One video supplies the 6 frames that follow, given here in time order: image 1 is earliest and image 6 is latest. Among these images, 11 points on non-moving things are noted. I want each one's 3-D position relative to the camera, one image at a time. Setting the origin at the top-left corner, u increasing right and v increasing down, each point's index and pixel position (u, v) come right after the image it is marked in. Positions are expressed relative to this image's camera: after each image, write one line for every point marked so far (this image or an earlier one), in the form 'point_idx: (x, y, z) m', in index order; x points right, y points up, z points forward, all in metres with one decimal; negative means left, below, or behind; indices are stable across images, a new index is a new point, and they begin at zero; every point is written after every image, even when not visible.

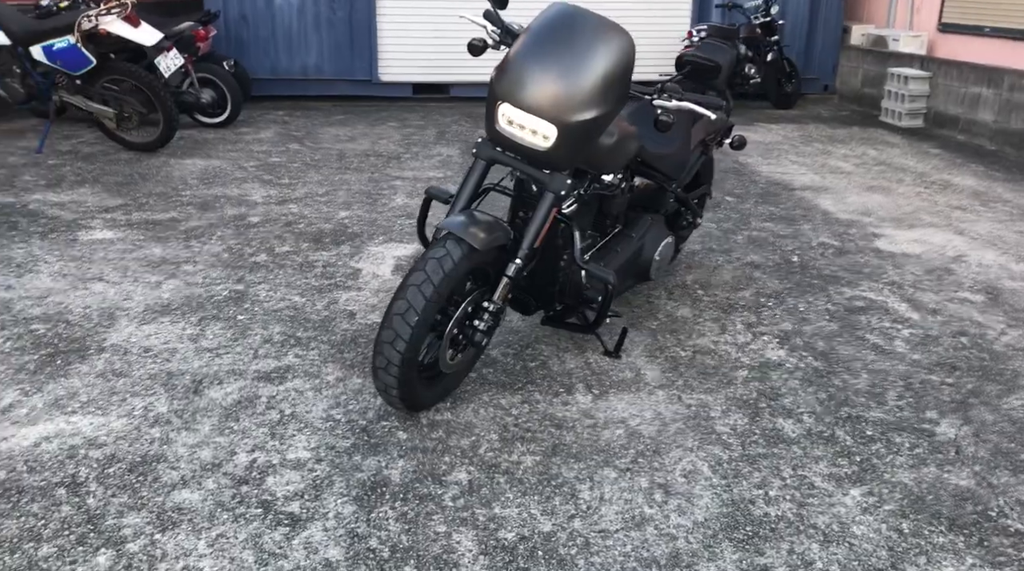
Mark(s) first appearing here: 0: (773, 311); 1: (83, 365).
0: (+1.1, -0.1, +3.9) m
1: (-1.5, -0.3, +3.3) m
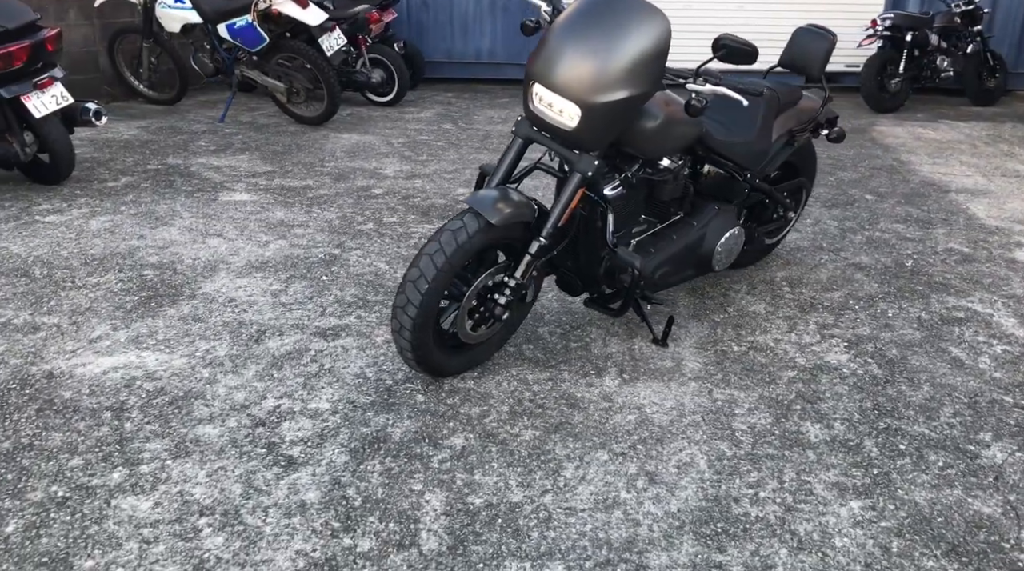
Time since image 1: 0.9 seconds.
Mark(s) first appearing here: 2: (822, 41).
0: (+1.4, -0.1, +3.7) m
1: (-1.4, -0.1, +3.7) m
2: (+1.2, +1.0, +3.7) m
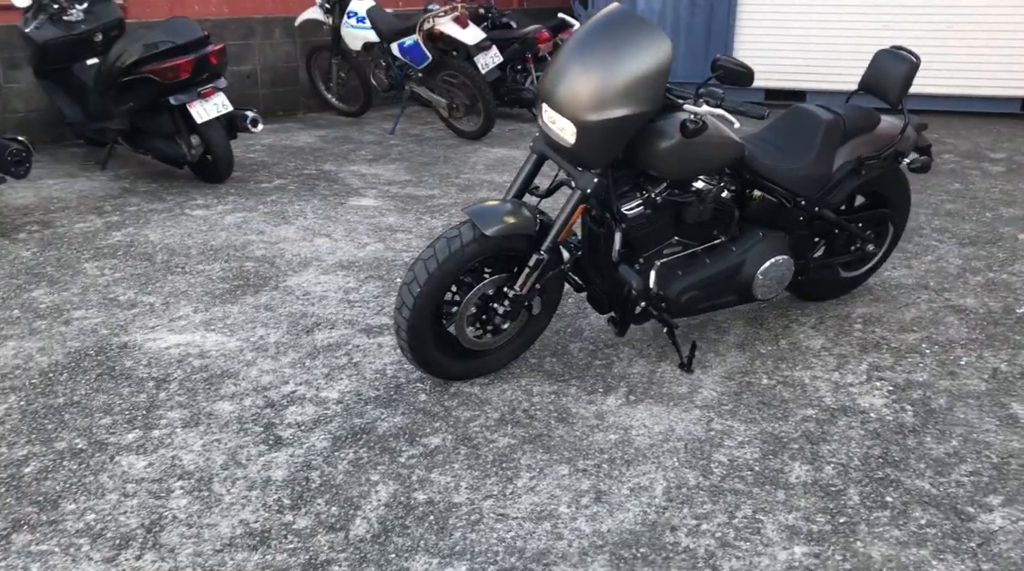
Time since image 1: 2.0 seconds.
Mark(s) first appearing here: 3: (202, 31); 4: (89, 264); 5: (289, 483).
0: (+1.5, -0.3, +3.4) m
1: (-1.1, 0.0, +4.0) m
2: (+1.5, +0.8, +3.5) m
3: (-1.9, +1.6, +5.7) m
4: (-2.0, +0.1, +4.4) m
5: (-0.6, -0.6, +2.6) m
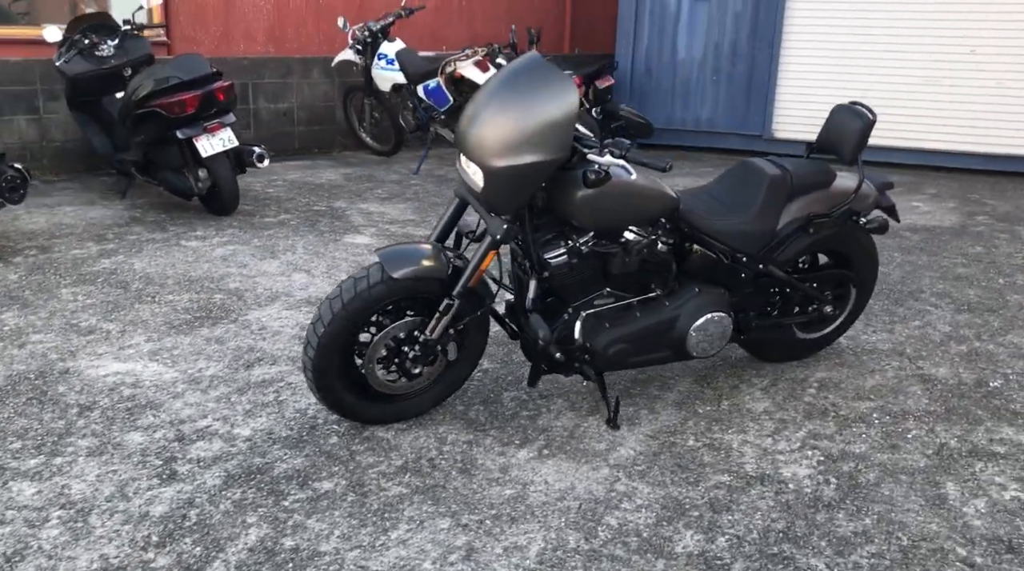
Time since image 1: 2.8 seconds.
0: (+1.2, -0.5, +3.2) m
1: (-1.3, -0.2, +4.1) m
2: (+1.2, +0.6, +3.3) m
3: (-1.9, +1.4, +5.9) m
4: (-2.2, 0.0, +4.5) m
5: (-1.0, -0.7, +2.6) m
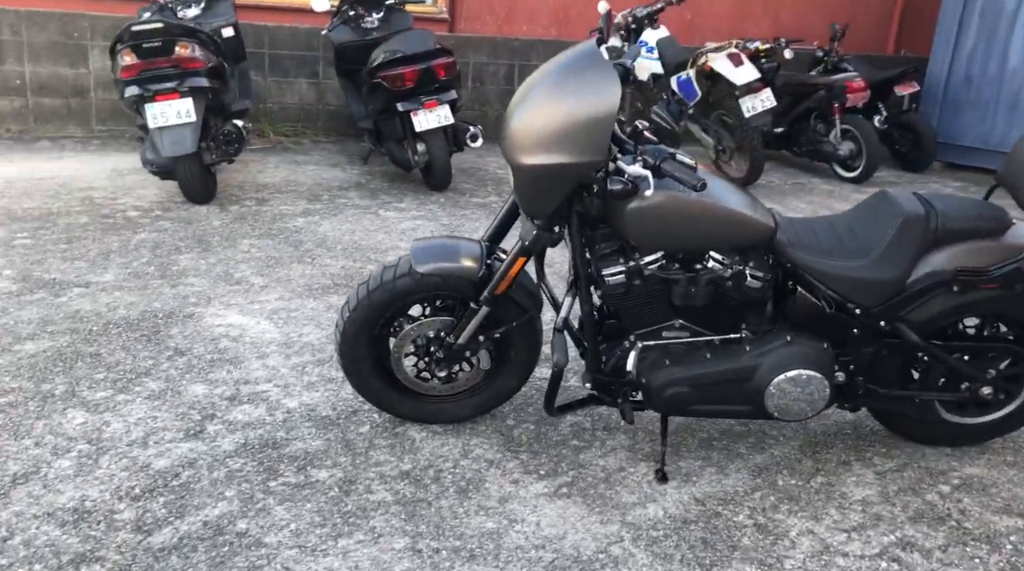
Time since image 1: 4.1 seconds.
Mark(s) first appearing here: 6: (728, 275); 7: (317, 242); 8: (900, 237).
0: (+1.3, -0.7, +2.5) m
1: (-0.8, 0.0, +4.2) m
2: (+1.5, +0.4, +2.6) m
3: (-0.5, +1.6, +6.0) m
4: (-1.4, +0.2, +4.9) m
5: (-1.0, -0.5, +2.6) m
6: (+0.6, 0.0, +2.7) m
7: (-1.0, +0.2, +4.9) m
8: (+1.1, +0.1, +2.6) m
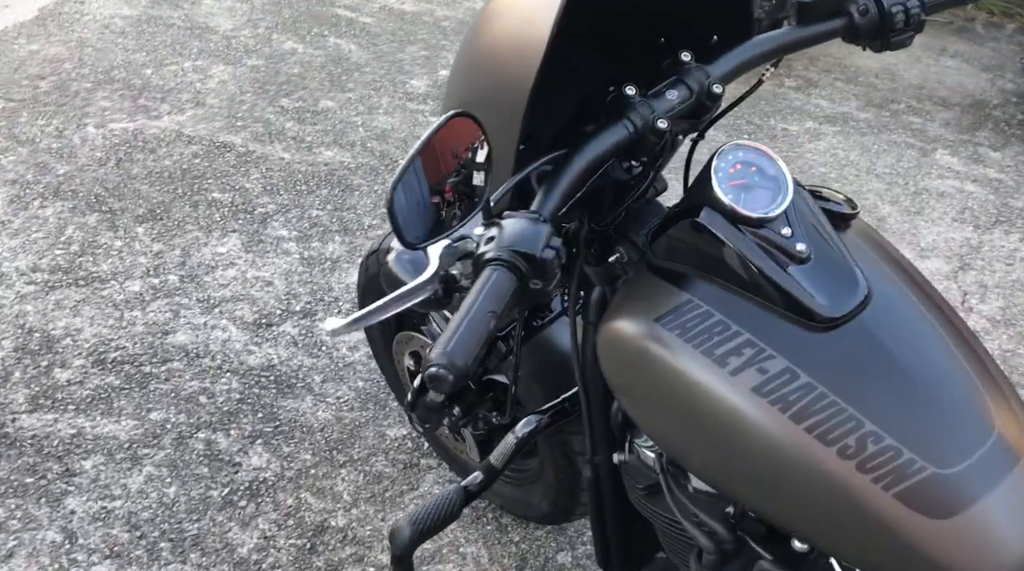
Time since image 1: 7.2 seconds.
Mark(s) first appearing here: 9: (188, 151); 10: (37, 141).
0: (+0.4, -1.3, +0.7) m
1: (+0.5, +0.1, +3.0) m
2: (+0.9, -0.4, +0.2) m
3: (+2.6, +1.4, +3.5) m
4: (+0.8, +0.6, +3.8) m
5: (-0.8, -0.2, +2.2) m
6: (+0.4, -0.4, +1.0) m
7: (+1.0, +0.5, +3.5) m
8: (+0.7, -0.5, +0.6) m
9: (-1.1, +0.4, +3.1) m
10: (-1.6, +0.5, +3.1) m
